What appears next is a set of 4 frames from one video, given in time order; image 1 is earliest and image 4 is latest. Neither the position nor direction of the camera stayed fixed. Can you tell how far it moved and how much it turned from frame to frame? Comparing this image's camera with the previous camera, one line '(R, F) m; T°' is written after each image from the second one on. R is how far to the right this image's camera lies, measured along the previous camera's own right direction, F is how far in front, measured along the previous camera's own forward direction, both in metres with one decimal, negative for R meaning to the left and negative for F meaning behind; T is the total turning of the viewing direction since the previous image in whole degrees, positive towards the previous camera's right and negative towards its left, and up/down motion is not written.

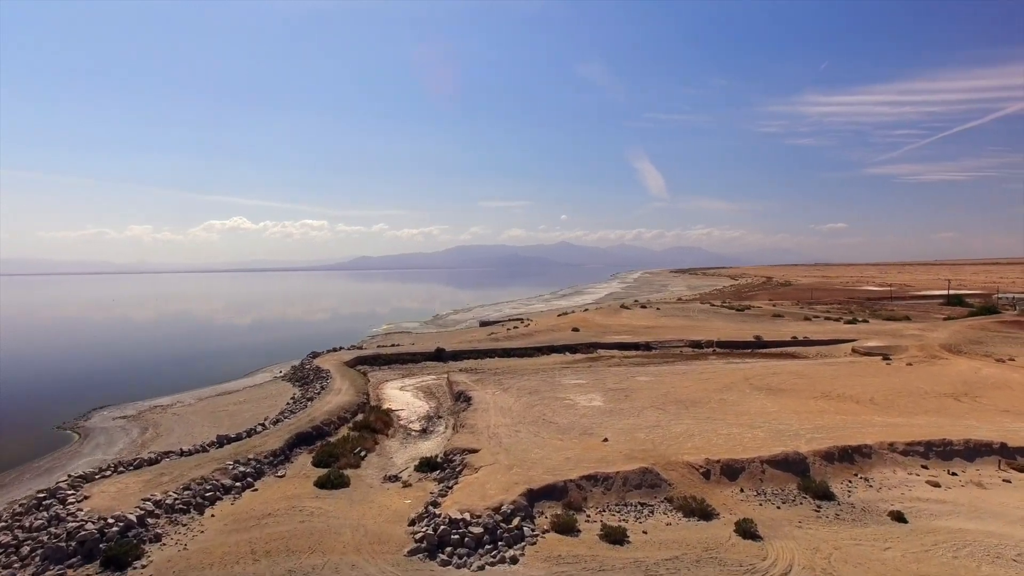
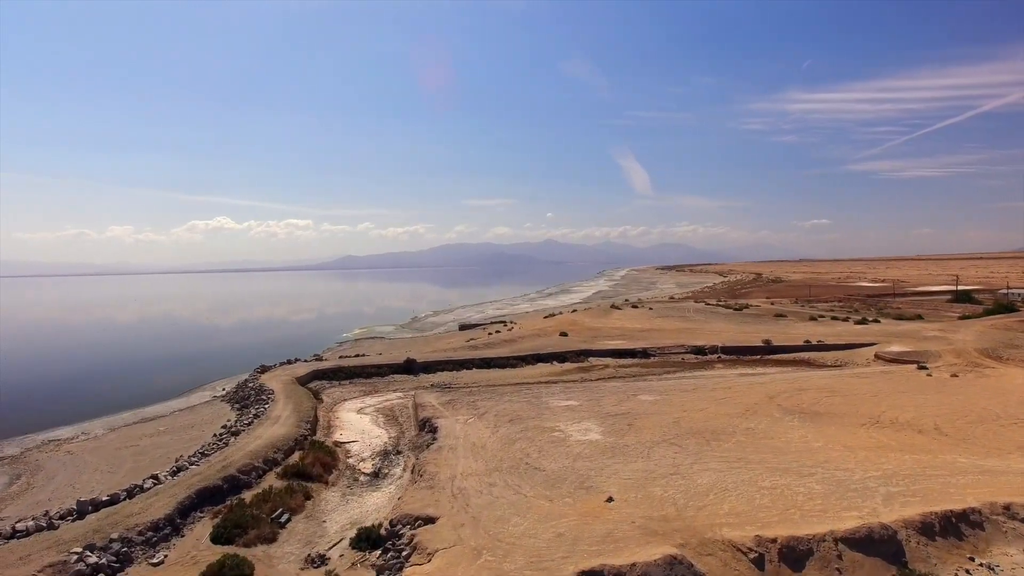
(+0.3, +3.6) m; +1°
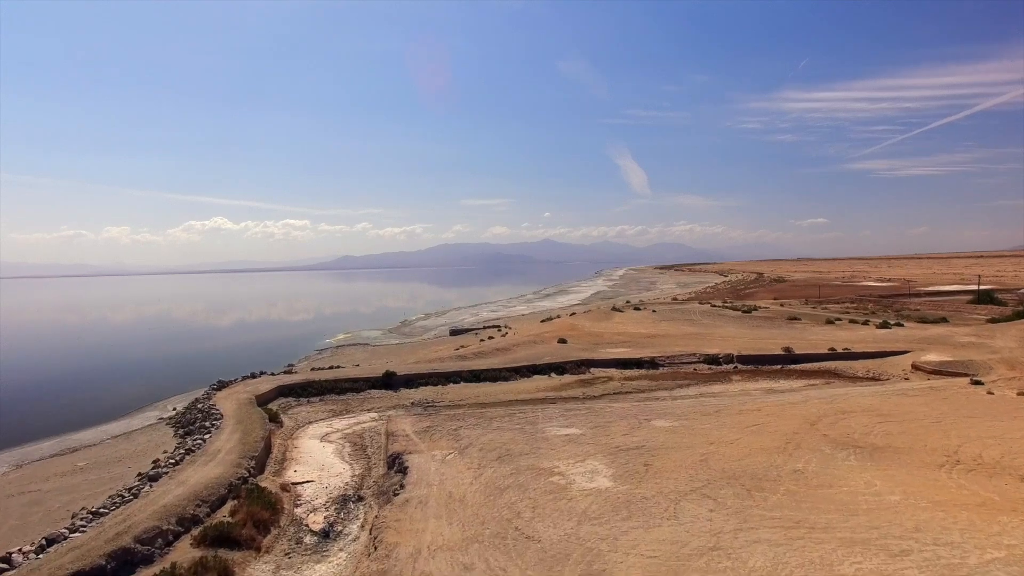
(+0.2, +2.9) m; 0°
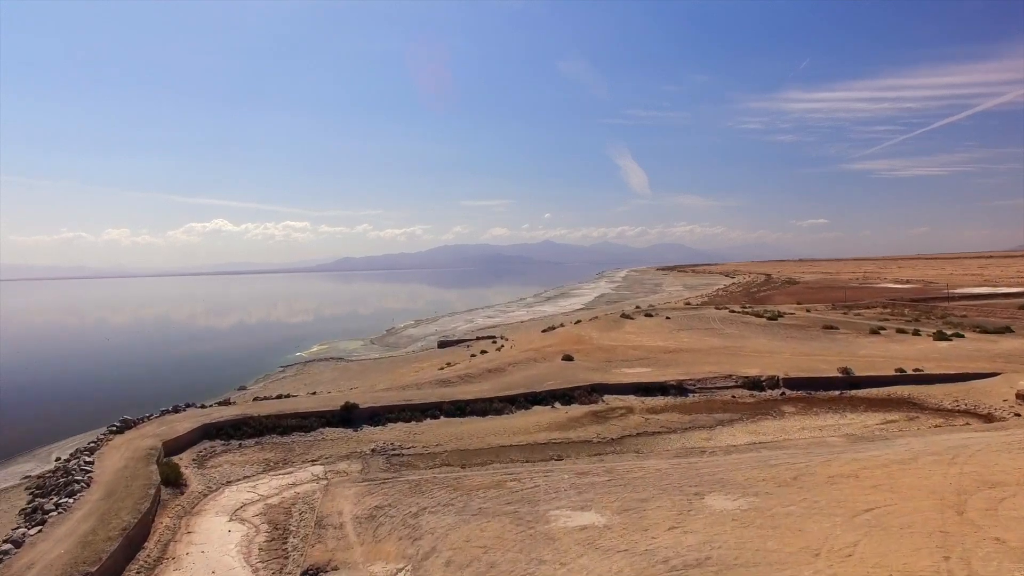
(+0.2, +5.0) m; 0°
